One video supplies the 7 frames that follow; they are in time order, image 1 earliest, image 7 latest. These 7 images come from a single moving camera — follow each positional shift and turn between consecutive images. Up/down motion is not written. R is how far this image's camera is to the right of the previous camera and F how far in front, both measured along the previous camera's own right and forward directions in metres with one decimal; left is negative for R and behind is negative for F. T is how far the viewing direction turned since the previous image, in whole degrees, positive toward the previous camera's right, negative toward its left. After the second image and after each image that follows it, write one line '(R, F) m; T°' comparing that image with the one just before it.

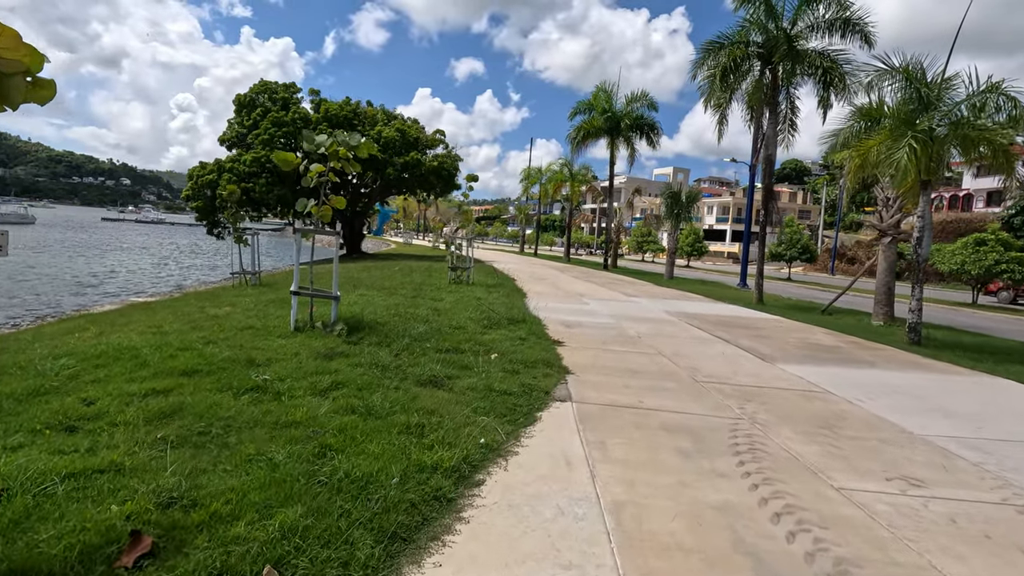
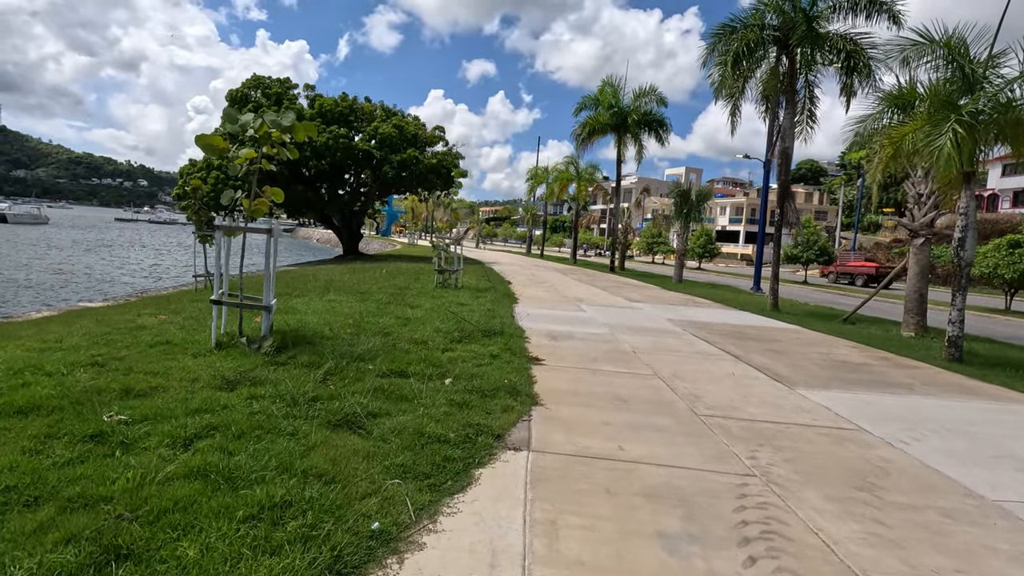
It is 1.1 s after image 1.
(+0.5, +1.2) m; -1°
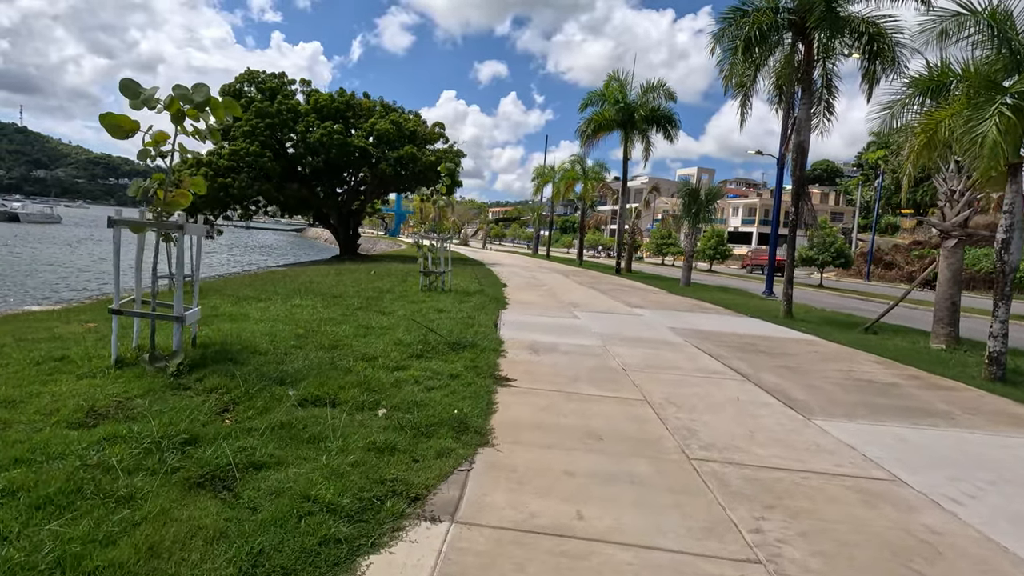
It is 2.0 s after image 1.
(+0.5, +1.0) m; -1°
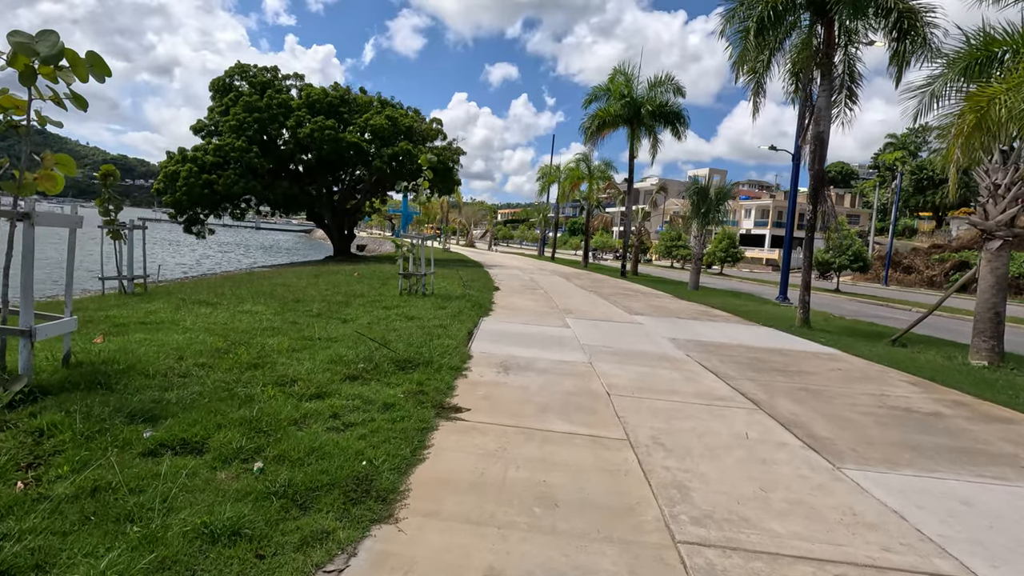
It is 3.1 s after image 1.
(+0.5, +1.2) m; -1°
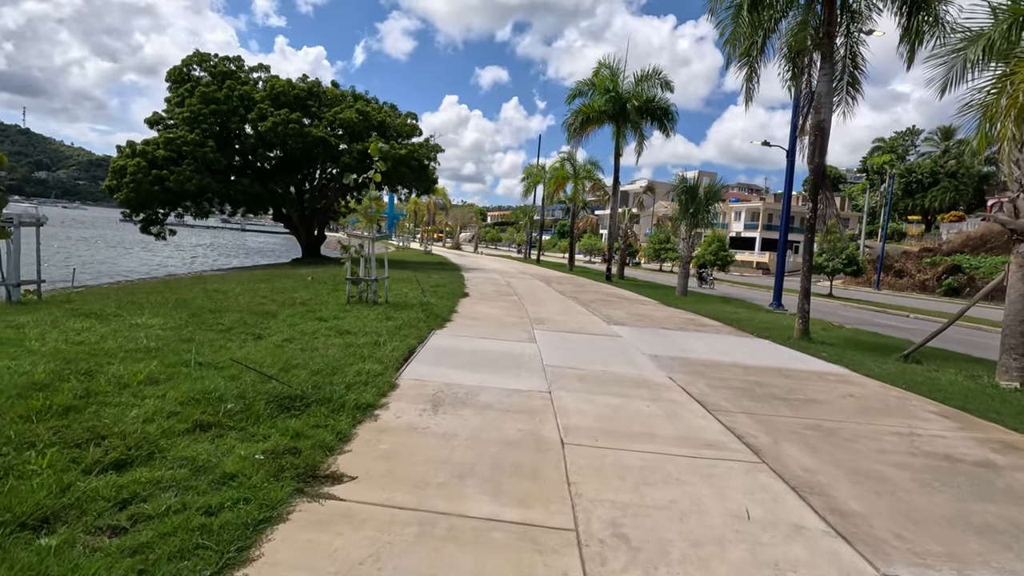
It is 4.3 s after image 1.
(+0.6, +1.4) m; +1°
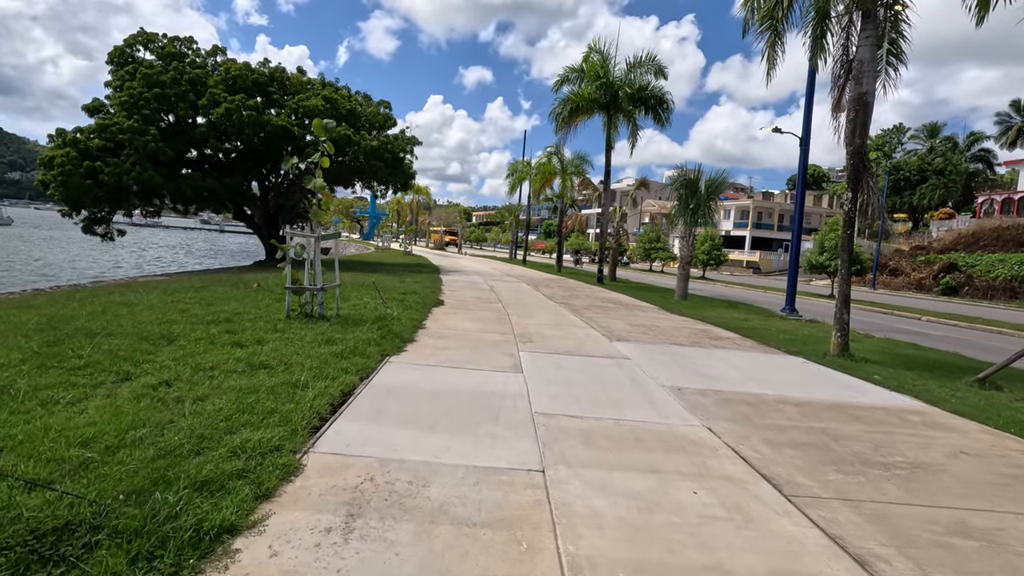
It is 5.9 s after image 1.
(+0.1, +2.0) m; +1°
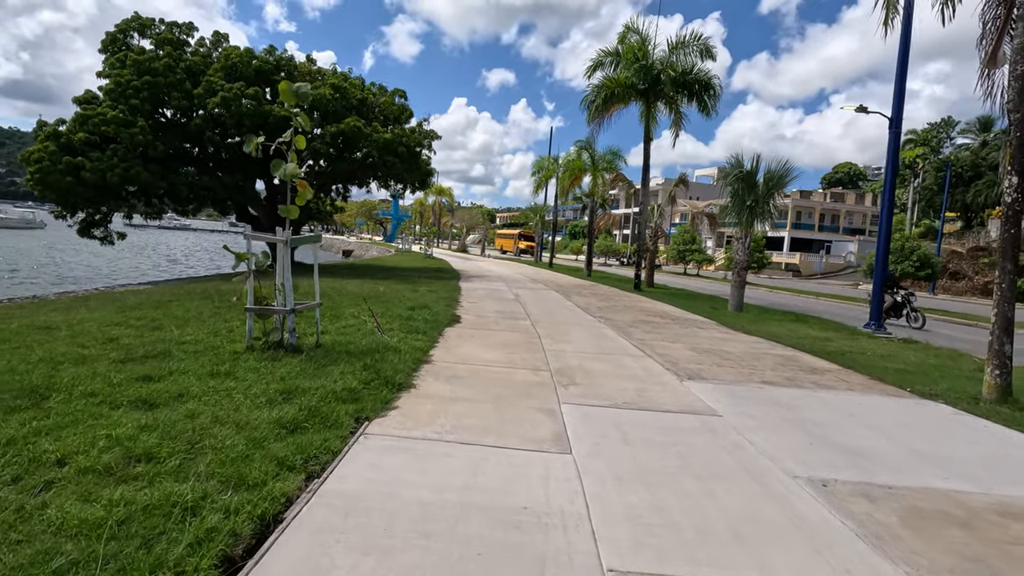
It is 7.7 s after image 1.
(-0.2, +2.3) m; -3°
